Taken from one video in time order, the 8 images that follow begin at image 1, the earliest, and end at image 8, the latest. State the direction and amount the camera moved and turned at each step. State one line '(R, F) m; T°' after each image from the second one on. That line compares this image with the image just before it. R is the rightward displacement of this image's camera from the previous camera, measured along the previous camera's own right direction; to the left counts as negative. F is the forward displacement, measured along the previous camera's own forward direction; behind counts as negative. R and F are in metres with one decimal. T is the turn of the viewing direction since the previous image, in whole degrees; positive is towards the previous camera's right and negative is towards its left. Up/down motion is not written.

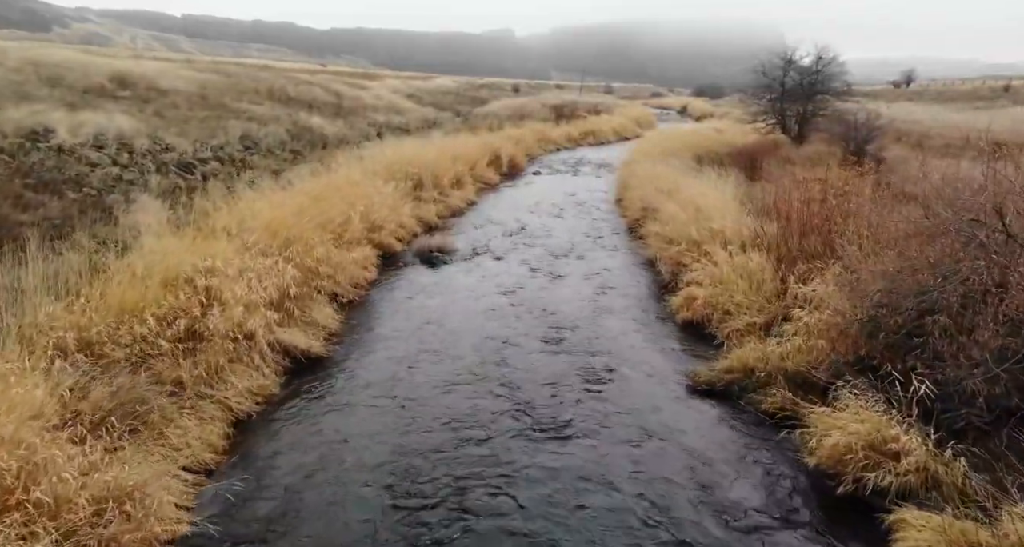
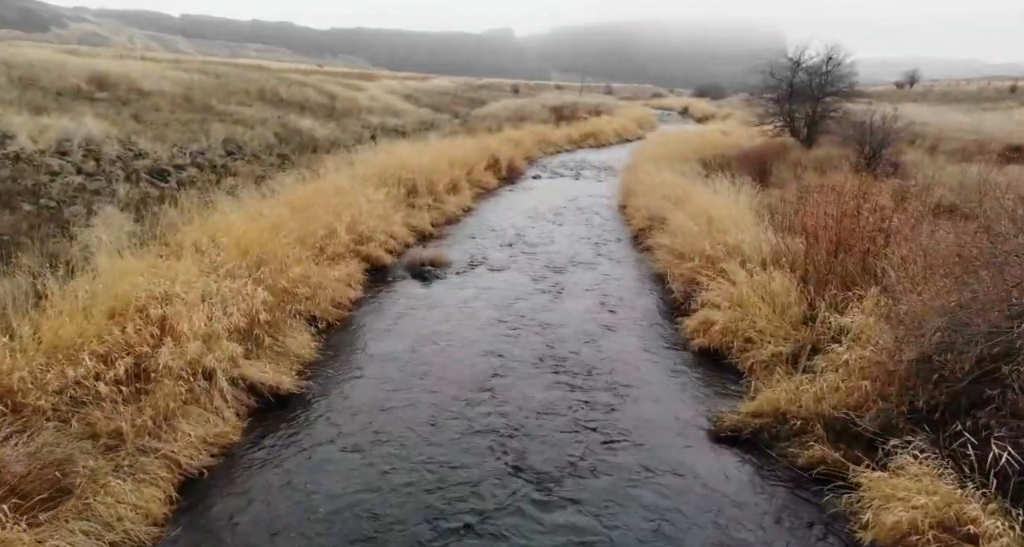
(0.0, +1.1) m; 0°
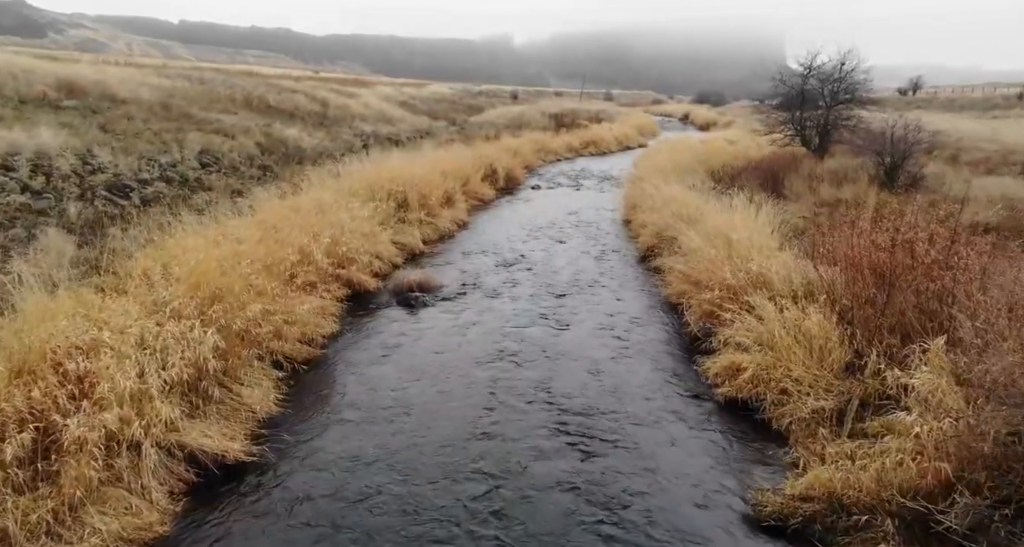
(0.0, +1.4) m; 0°
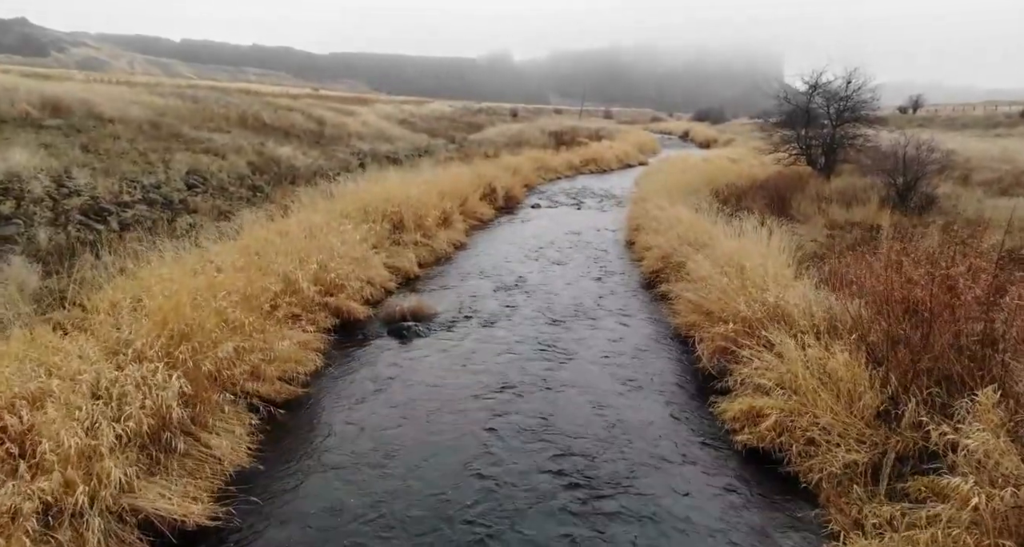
(0.0, +0.8) m; 0°
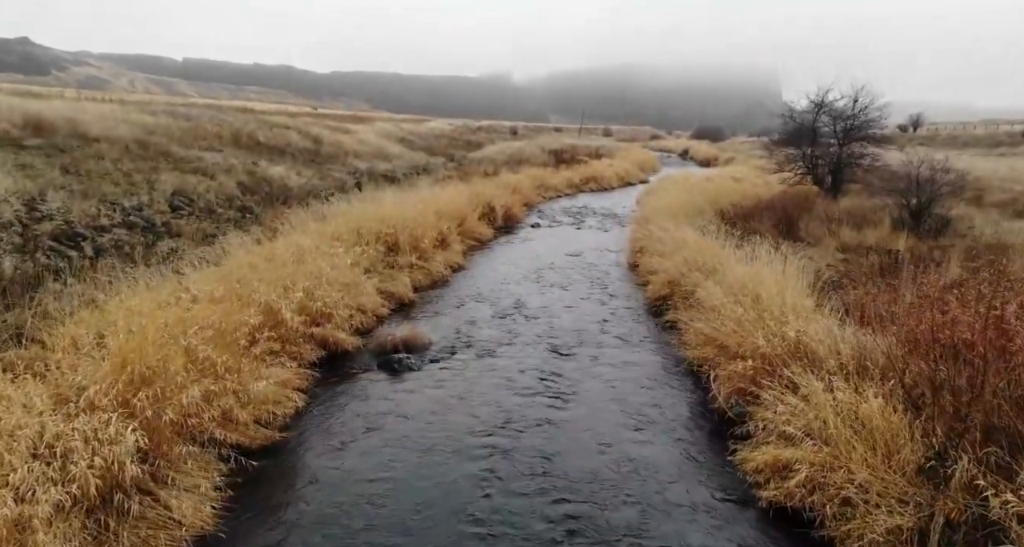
(0.0, +0.8) m; 0°
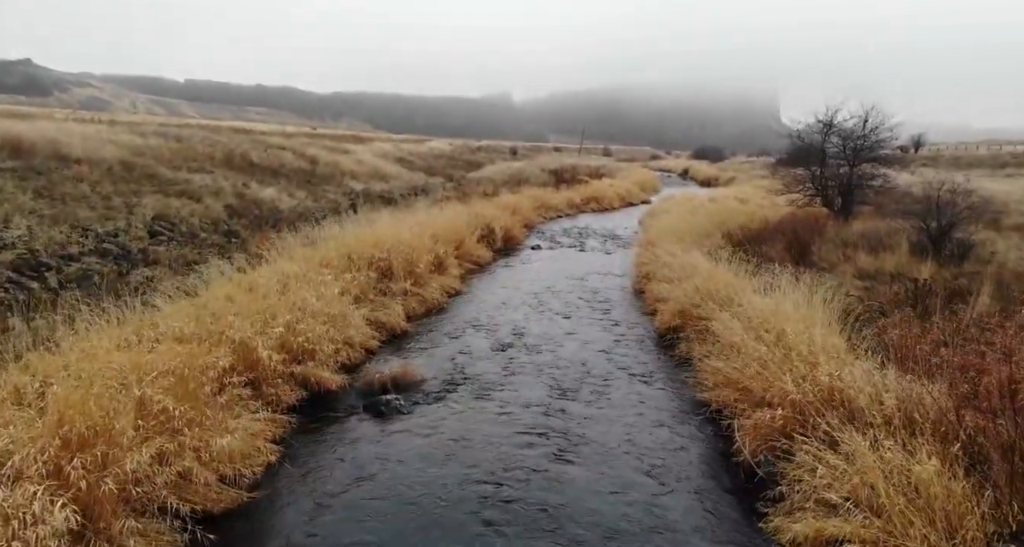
(0.0, +1.0) m; 0°
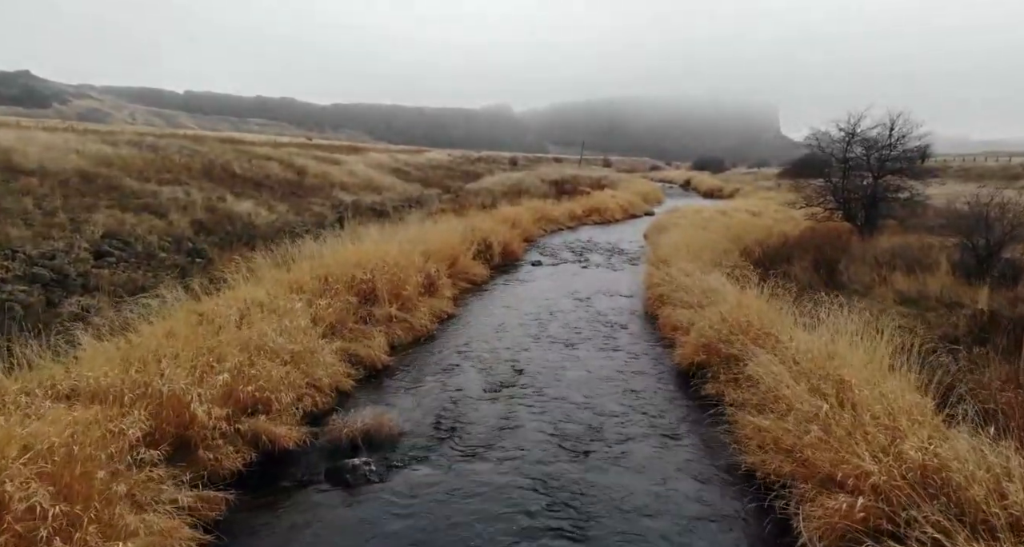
(0.0, +2.0) m; 0°
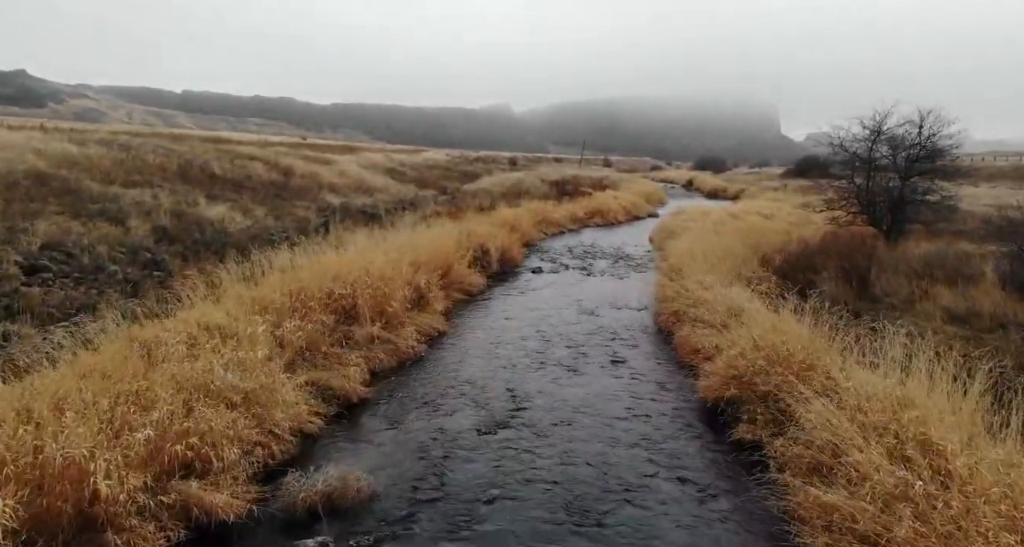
(0.0, +1.9) m; 0°
